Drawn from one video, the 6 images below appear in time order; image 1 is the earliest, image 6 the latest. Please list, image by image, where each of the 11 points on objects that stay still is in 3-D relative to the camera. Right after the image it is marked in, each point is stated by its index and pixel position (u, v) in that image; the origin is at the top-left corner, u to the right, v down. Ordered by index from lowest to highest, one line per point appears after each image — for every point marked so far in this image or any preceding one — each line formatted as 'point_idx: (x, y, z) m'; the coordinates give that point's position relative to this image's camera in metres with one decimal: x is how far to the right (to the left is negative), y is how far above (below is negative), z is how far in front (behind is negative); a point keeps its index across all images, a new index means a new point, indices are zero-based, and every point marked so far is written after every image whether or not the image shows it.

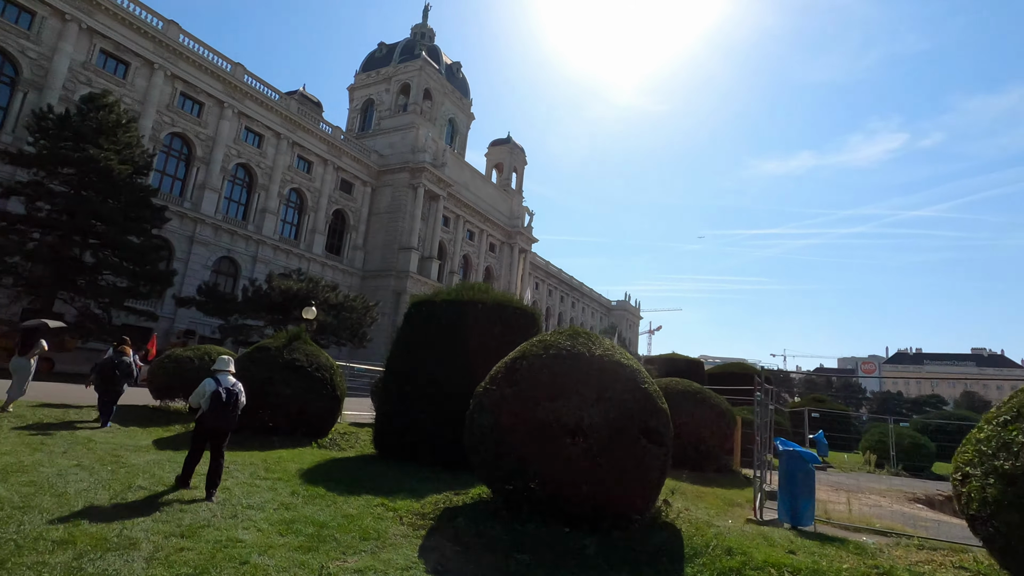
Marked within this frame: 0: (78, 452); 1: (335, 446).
0: (-5.8, -2.2, +7.2) m
1: (-3.3, -2.9, +10.1) m
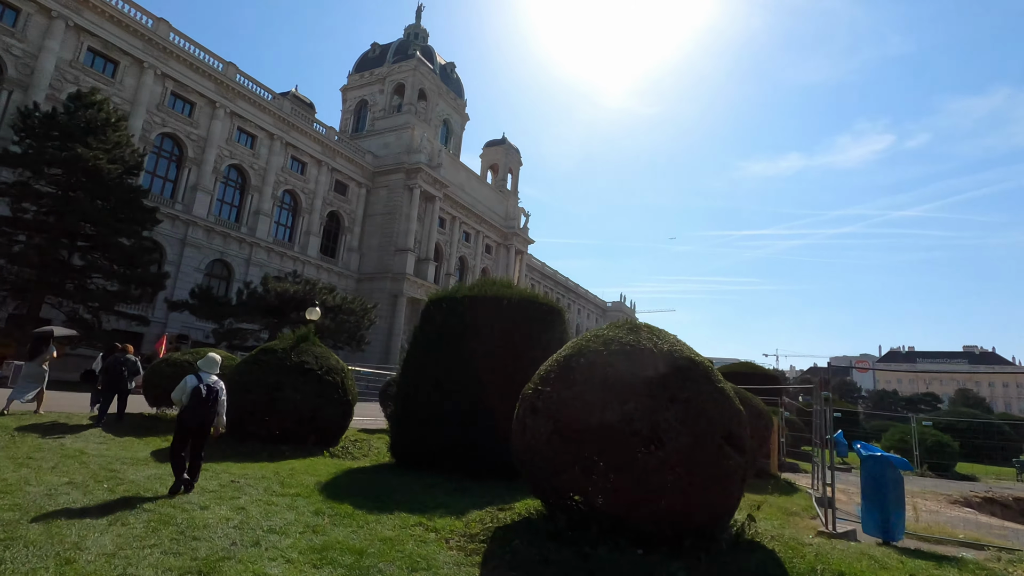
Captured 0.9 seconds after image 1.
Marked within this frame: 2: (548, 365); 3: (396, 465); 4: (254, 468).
0: (-5.3, -2.1, +6.4) m
1: (-2.8, -2.9, +9.3) m
2: (+0.4, -0.7, +5.2) m
3: (-1.9, -3.0, +9.2) m
4: (-3.4, -2.4, +7.1) m
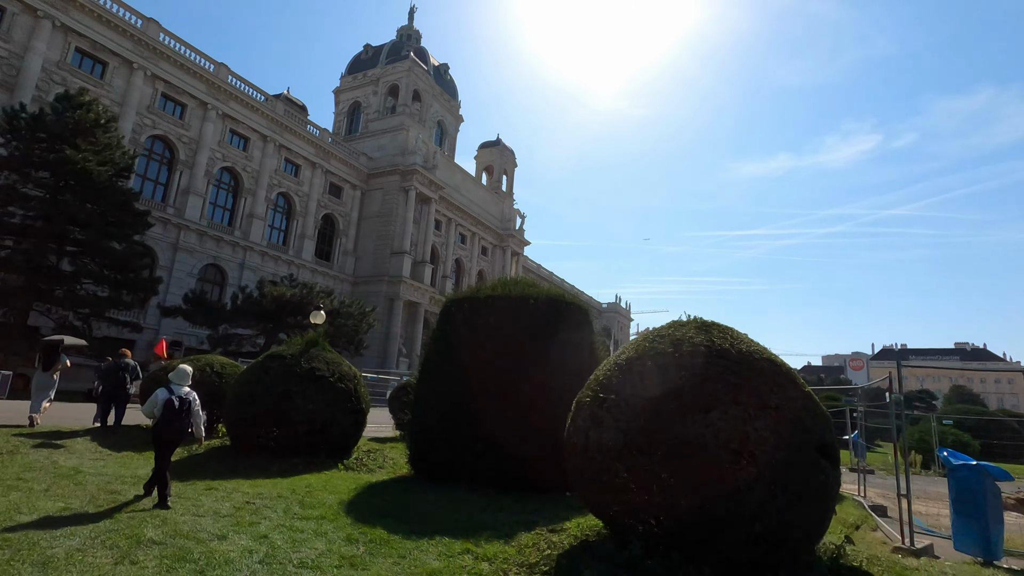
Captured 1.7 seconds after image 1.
0: (-4.8, -2.2, +5.8) m
1: (-2.4, -2.9, +8.8) m
2: (+0.8, -0.7, +4.6) m
3: (-1.5, -3.0, +8.6) m
4: (-3.0, -2.4, +6.5) m
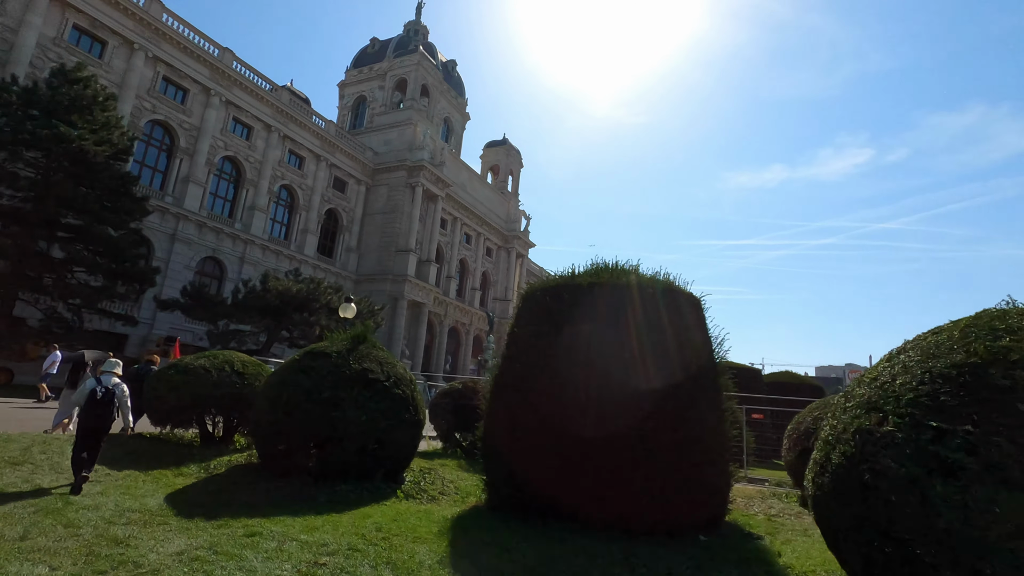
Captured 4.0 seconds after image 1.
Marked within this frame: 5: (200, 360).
0: (-3.5, -1.9, +4.1) m
1: (-1.2, -2.7, +7.0) m
2: (+2.2, -0.5, +3.0) m
3: (-0.2, -2.8, +6.9) m
4: (-1.7, -2.1, +4.8) m
5: (-4.8, -1.1, +8.4) m
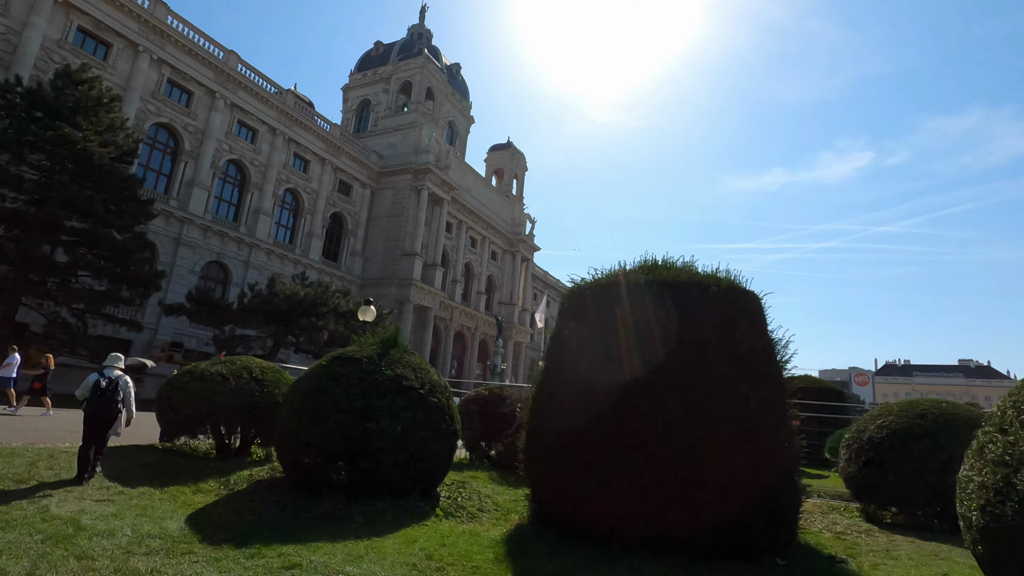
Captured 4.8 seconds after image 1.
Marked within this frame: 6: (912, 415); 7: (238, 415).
0: (-3.0, -1.8, +3.5) m
1: (-0.6, -2.7, +6.5) m
2: (+2.7, -0.5, +2.4) m
3: (+0.3, -2.8, +6.3) m
4: (-1.1, -2.1, +4.2) m
5: (-4.3, -1.1, +7.8) m
6: (+5.4, -1.7, +7.3) m
7: (-3.9, -1.8, +7.6) m
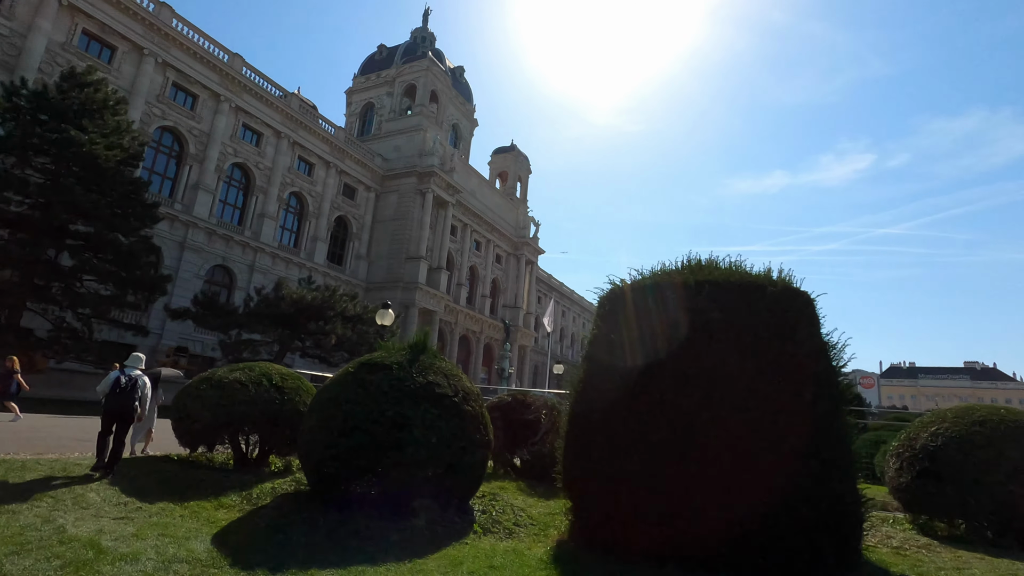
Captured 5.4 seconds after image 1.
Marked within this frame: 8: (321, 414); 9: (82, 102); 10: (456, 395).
0: (-2.5, -1.8, +3.2) m
1: (-0.1, -2.7, +6.1) m
2: (+3.1, -0.4, +2.1) m
3: (+0.8, -2.8, +5.9) m
4: (-0.7, -2.1, +3.9) m
5: (-3.8, -1.2, +7.5) m
6: (+5.9, -1.7, +6.9) m
7: (-3.4, -1.8, +7.3) m
8: (-2.1, -1.4, +6.0) m
9: (-14.2, +6.3, +17.9) m
10: (-0.6, -1.2, +6.3) m
